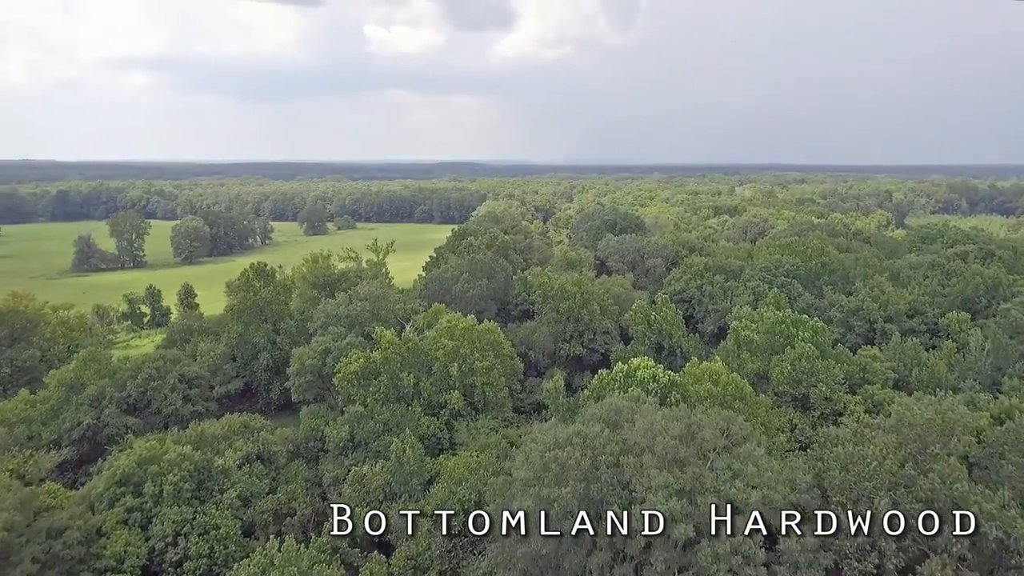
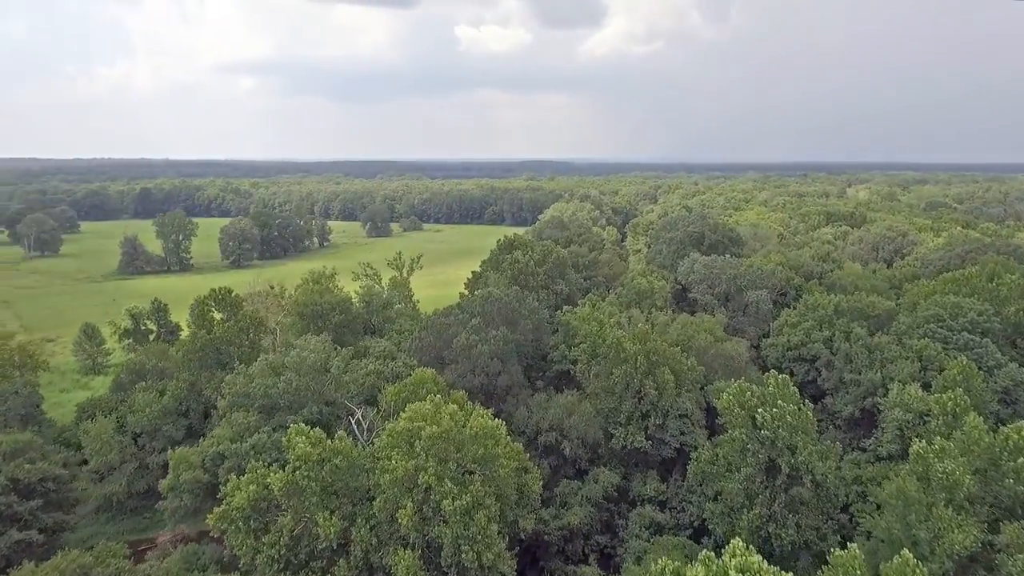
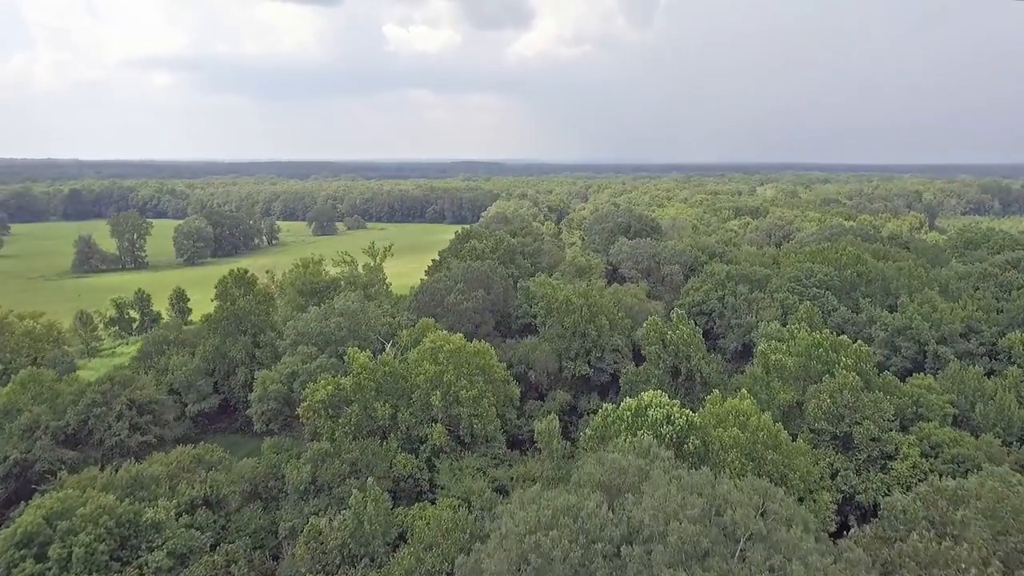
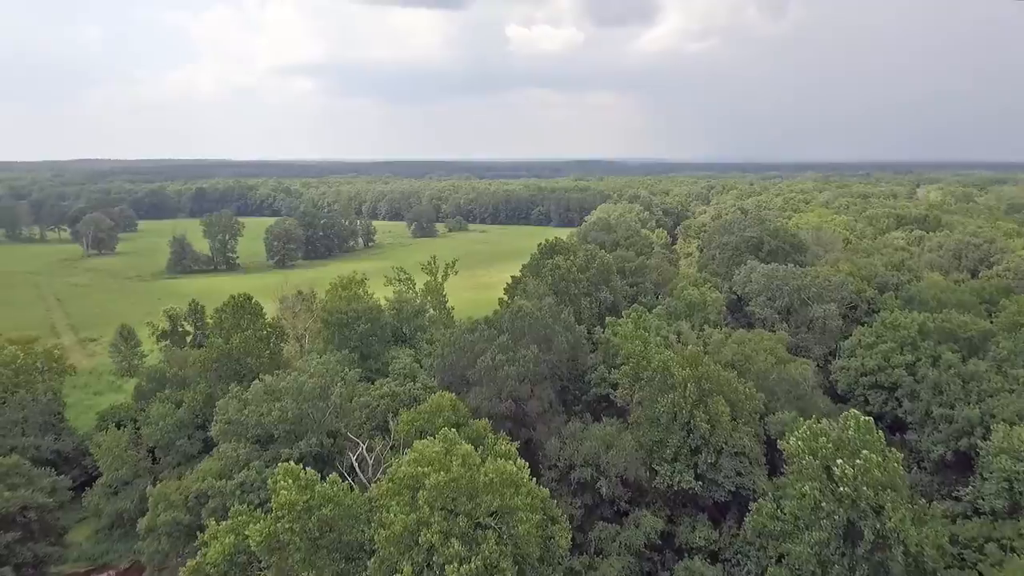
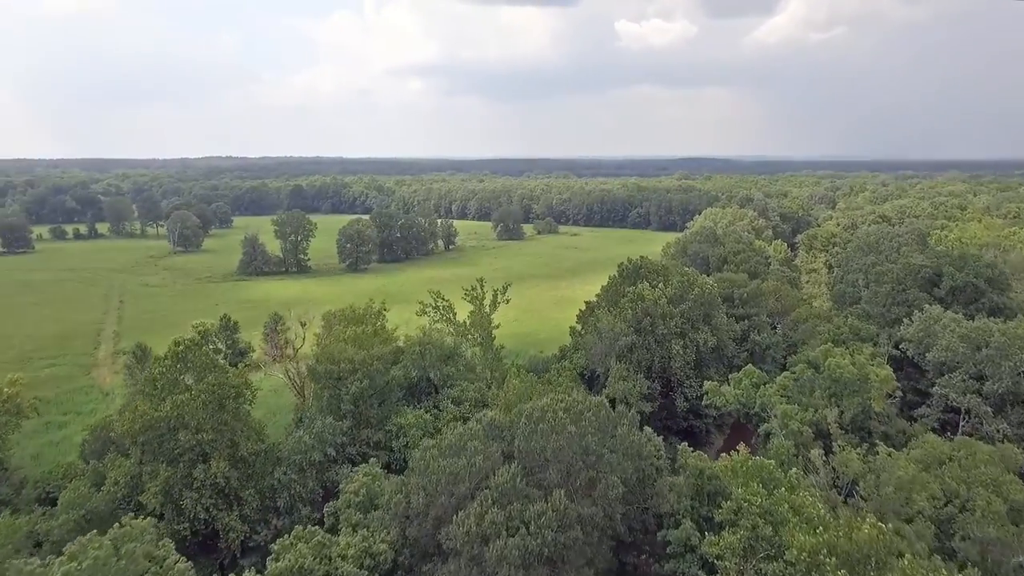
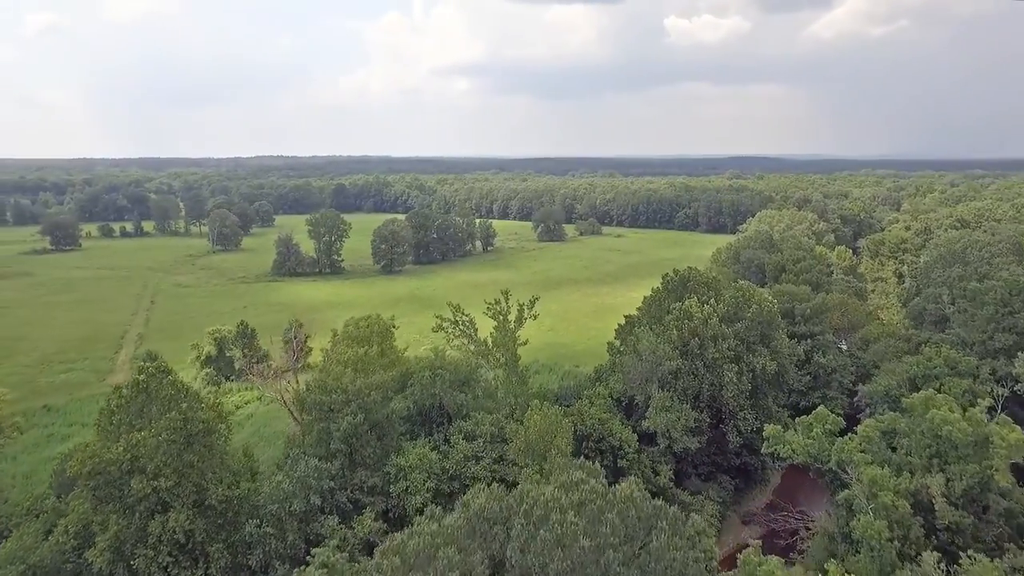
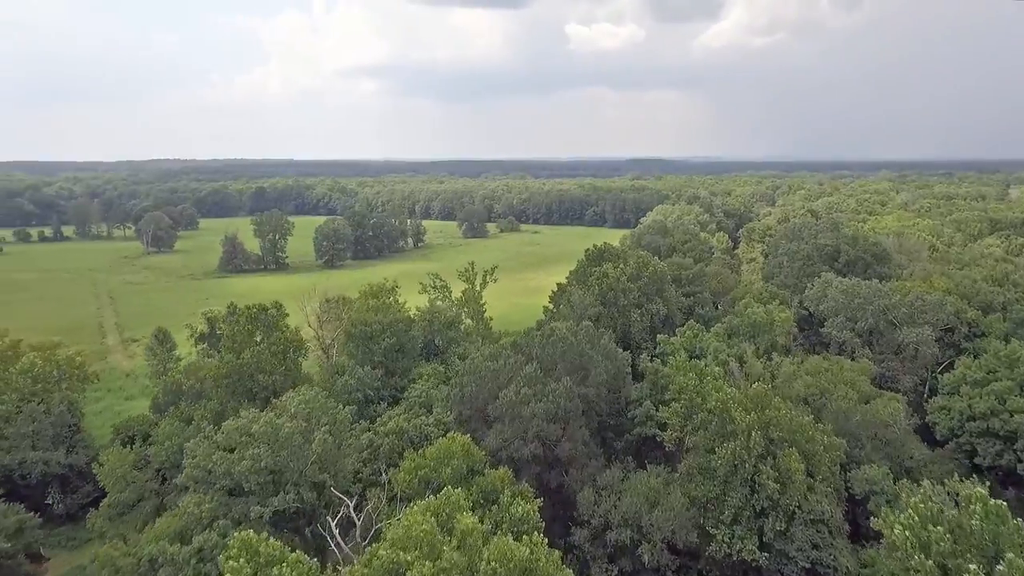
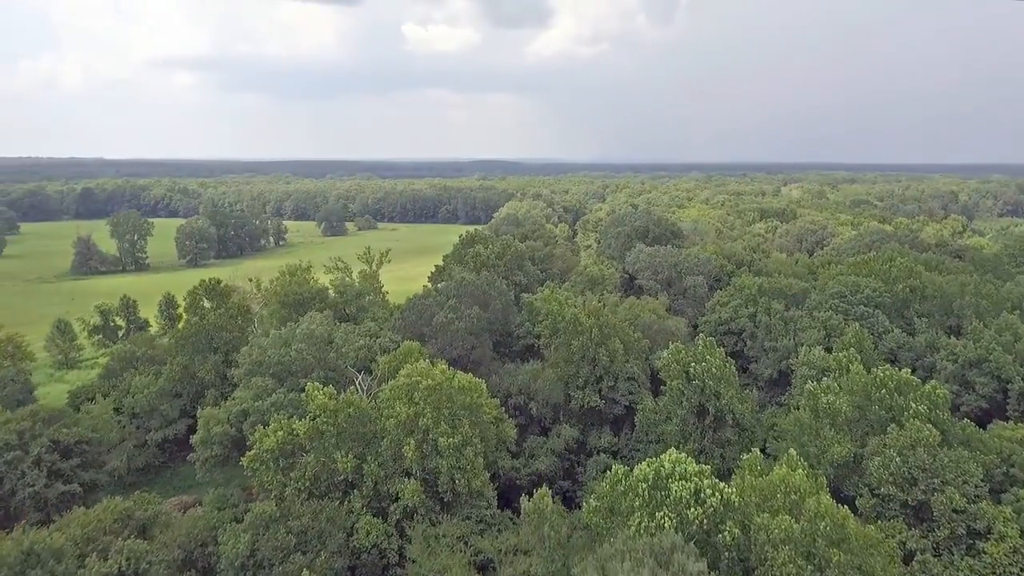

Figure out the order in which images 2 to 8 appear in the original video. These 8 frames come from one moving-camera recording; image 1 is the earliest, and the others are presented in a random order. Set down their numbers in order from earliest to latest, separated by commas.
3, 8, 2, 4, 7, 5, 6
